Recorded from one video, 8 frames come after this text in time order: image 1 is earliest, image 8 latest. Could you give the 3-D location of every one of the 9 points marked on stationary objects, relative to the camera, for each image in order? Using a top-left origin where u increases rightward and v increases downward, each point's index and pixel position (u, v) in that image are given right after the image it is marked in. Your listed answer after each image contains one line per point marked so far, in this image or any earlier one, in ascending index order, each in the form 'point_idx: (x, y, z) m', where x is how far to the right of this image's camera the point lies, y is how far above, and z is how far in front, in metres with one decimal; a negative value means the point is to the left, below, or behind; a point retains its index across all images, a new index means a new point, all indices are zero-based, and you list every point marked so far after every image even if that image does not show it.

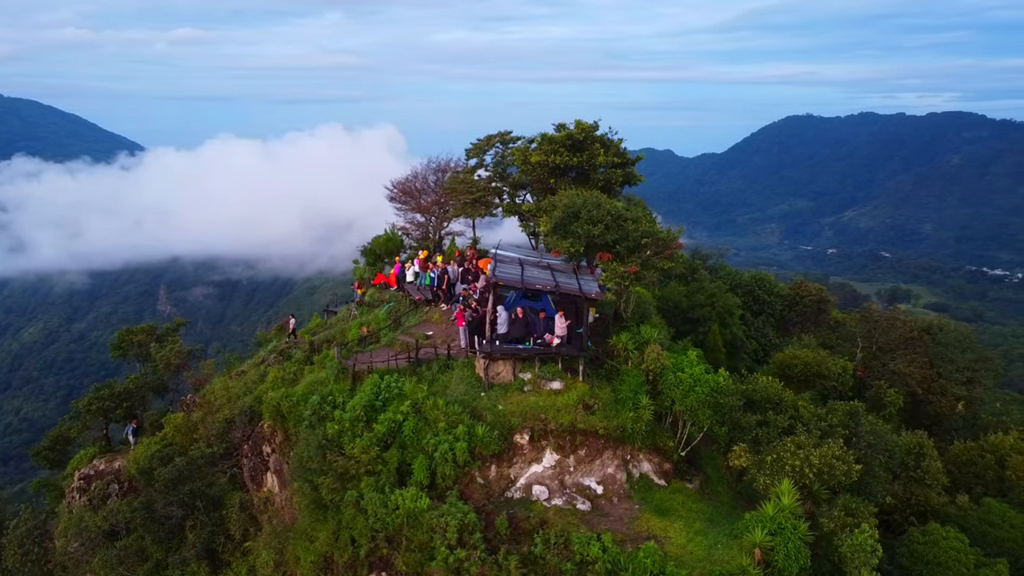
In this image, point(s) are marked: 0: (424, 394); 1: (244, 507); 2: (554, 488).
0: (-1.5, -1.9, +14.8) m
1: (-6.2, -5.1, +18.9) m
2: (+0.7, -3.3, +13.8) m
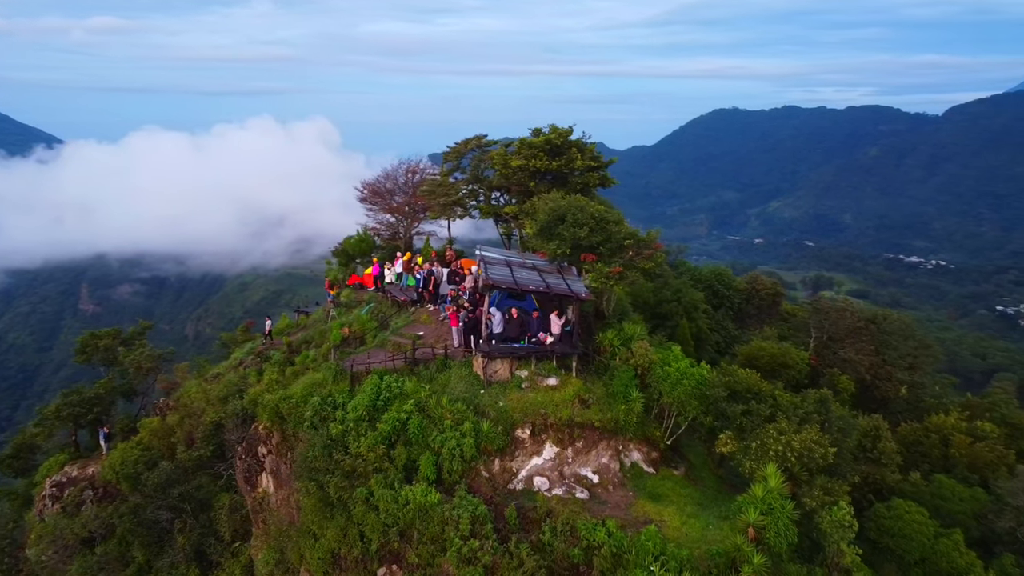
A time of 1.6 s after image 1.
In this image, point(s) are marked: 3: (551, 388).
0: (-1.6, -2.0, +15.4) m
1: (-6.5, -5.2, +19.2) m
2: (+0.7, -3.4, +14.6) m
3: (+0.8, -1.9, +15.6) m
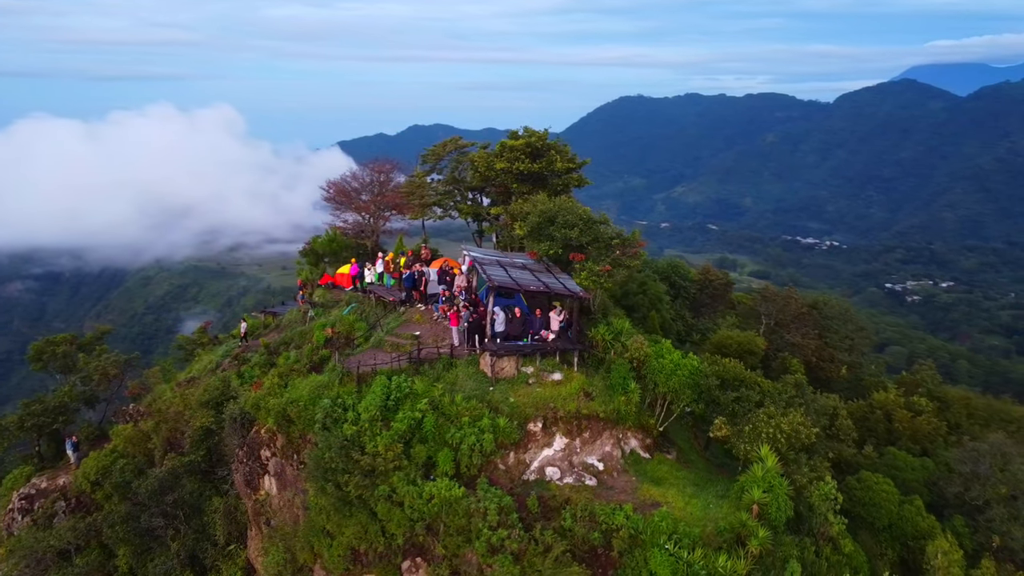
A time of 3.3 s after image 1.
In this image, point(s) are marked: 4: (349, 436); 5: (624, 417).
0: (-1.4, -2.0, +16.0) m
1: (-6.7, -5.3, +19.3) m
2: (+1.0, -3.4, +15.5) m
3: (+0.9, -1.9, +16.5) m
4: (-3.1, -2.8, +15.7) m
5: (+2.2, -2.5, +16.3) m
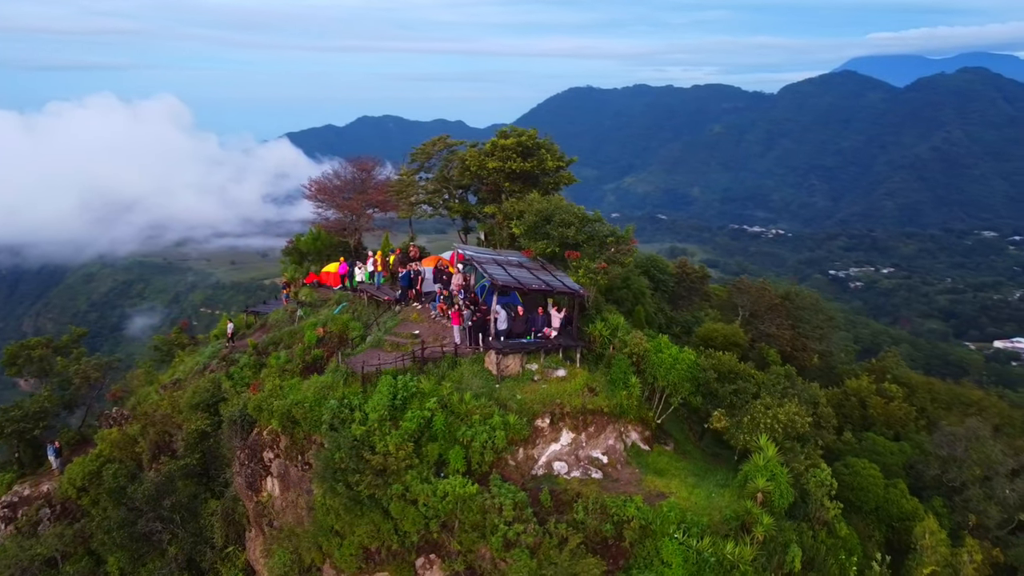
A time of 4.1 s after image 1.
0: (-1.3, -2.0, +16.2) m
1: (-6.7, -5.4, +19.2) m
2: (+1.1, -3.4, +15.9) m
3: (+1.0, -1.9, +16.9) m
4: (-3.0, -2.9, +15.8) m
5: (+2.3, -2.5, +16.7) m
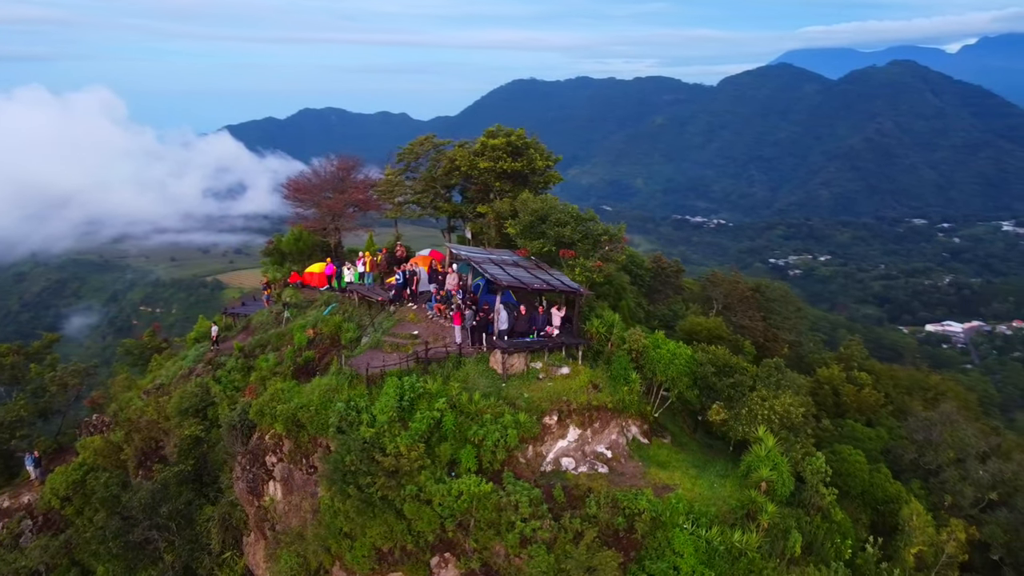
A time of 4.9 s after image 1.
0: (-1.1, -2.1, +16.4) m
1: (-6.7, -5.4, +19.1) m
2: (+1.3, -3.4, +16.2) m
3: (+1.1, -1.9, +17.2) m
4: (-2.8, -2.9, +15.9) m
5: (+2.4, -2.5, +17.1) m
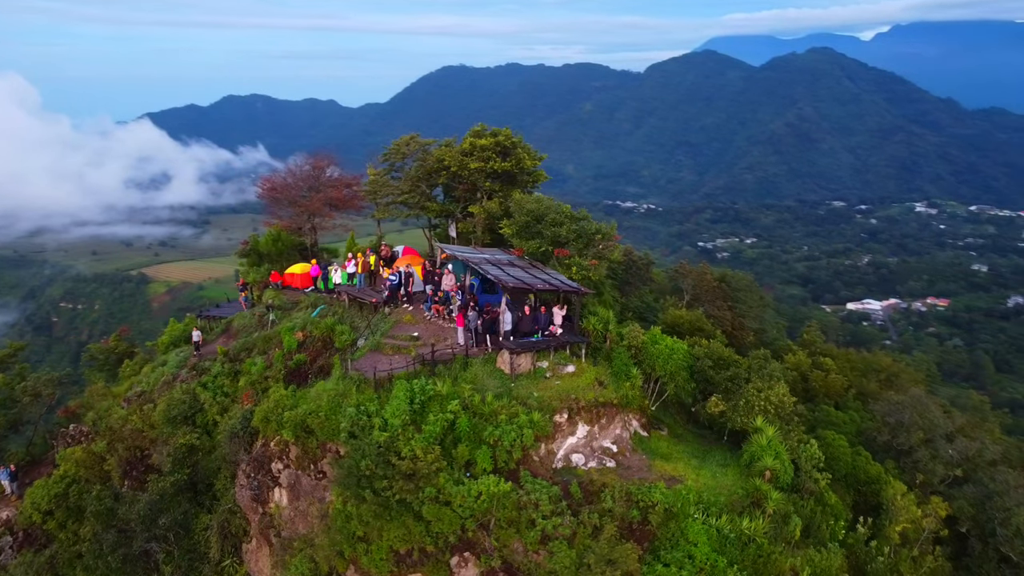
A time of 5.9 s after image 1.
0: (-1.0, -2.1, +16.6) m
1: (-6.7, -5.6, +18.8) m
2: (+1.5, -3.4, +16.6) m
3: (+1.2, -1.8, +17.6) m
4: (-2.5, -3.0, +15.9) m
5: (+2.5, -2.4, +17.6) m
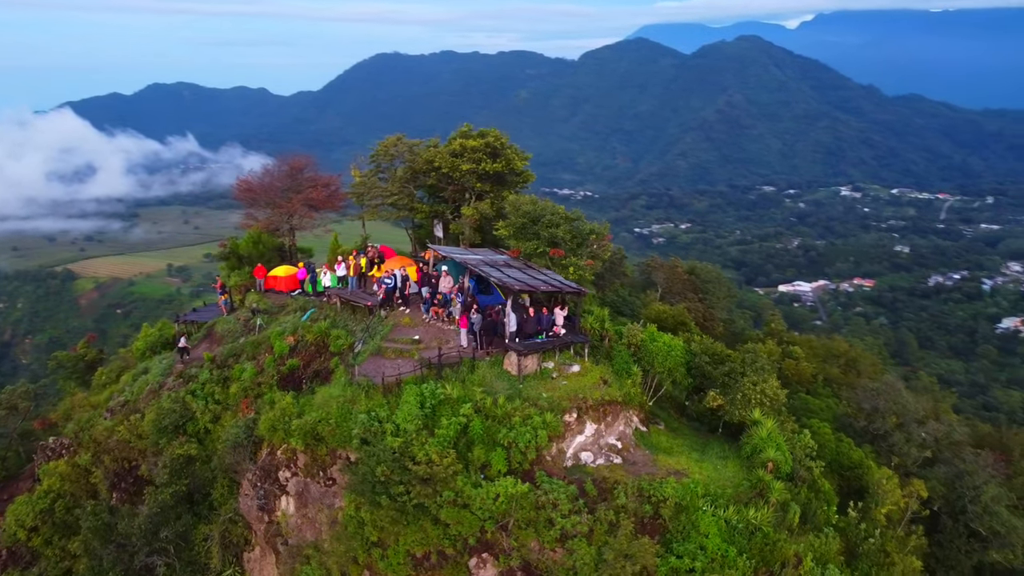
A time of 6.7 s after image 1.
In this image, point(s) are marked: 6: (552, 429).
0: (-0.8, -2.2, +16.8) m
1: (-6.5, -5.7, +18.6) m
2: (+1.8, -3.4, +17.0) m
3: (+1.3, -1.9, +17.9) m
4: (-2.3, -3.1, +16.0) m
5: (+2.7, -2.4, +18.1) m
6: (+0.7, -2.8, +16.4) m
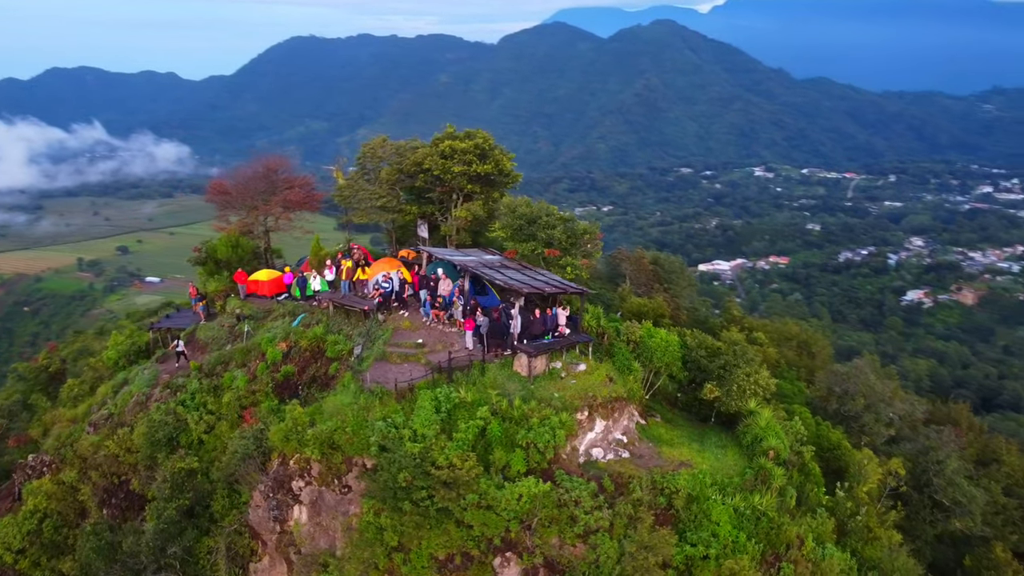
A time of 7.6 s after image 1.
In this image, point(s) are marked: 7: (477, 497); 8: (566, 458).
0: (-0.5, -2.3, +17.0) m
1: (-6.3, -5.9, +18.4) m
2: (+2.0, -3.4, +17.6) m
3: (+1.5, -1.9, +18.4) m
4: (-1.9, -3.3, +16.2) m
5: (+2.8, -2.4, +18.7) m
6: (+1.0, -2.9, +16.9) m
7: (-0.7, -4.1, +15.9) m
8: (+1.1, -3.5, +16.9) m
